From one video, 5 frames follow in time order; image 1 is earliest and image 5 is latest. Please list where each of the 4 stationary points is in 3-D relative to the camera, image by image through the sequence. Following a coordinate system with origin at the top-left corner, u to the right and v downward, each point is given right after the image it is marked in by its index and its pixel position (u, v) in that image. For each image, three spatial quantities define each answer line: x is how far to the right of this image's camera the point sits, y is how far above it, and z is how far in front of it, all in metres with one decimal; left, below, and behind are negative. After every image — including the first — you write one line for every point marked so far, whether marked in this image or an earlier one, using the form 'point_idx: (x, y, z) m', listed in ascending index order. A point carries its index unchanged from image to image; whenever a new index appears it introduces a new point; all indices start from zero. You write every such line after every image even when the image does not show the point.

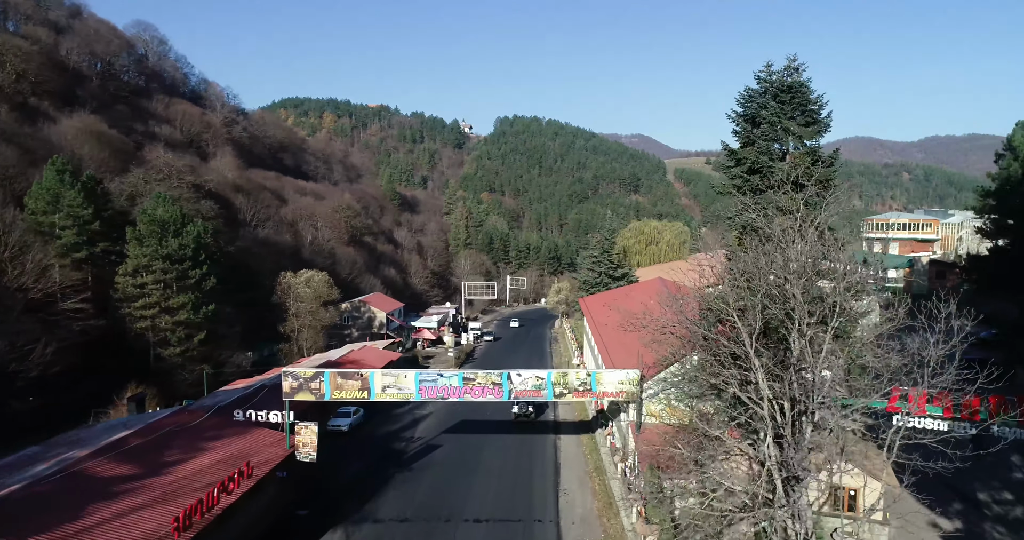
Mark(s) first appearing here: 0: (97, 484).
0: (-7.0, -3.6, +10.2) m
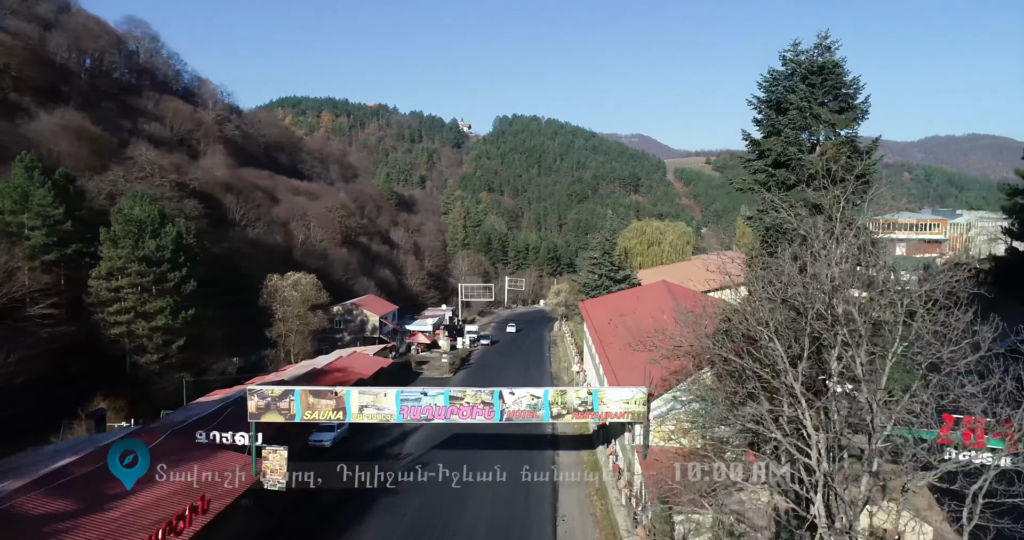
0: (-7.2, -3.7, +8.9) m
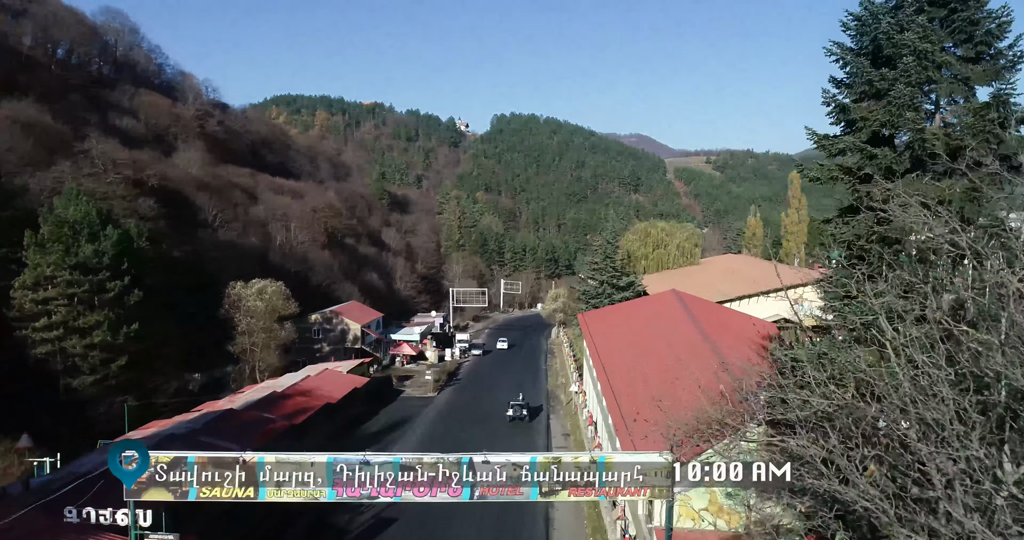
0: (-7.5, -4.0, +5.8) m
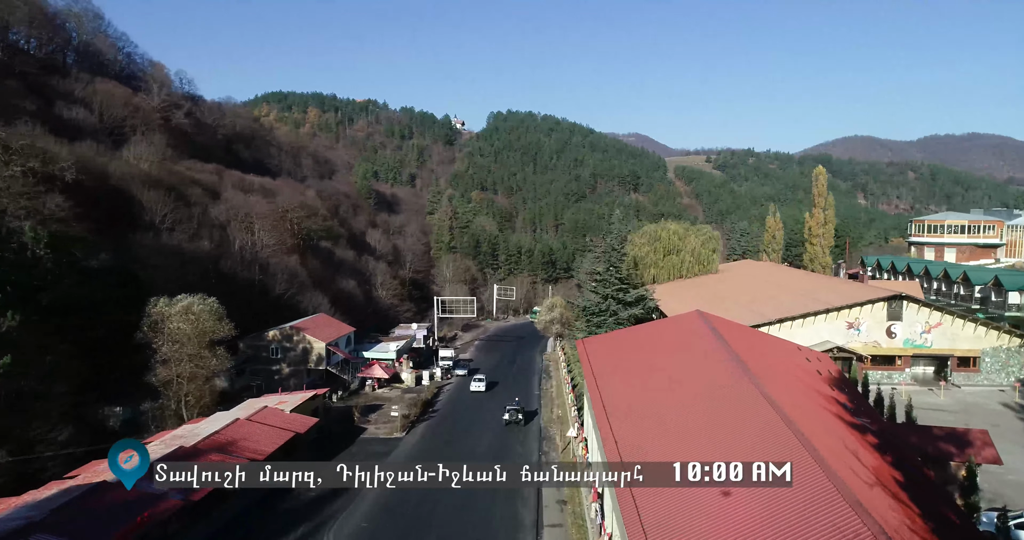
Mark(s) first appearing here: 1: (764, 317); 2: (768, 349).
0: (-8.0, -4.5, +0.8) m
1: (+8.1, -1.6, +19.4) m
2: (+7.2, -2.2, +16.9) m
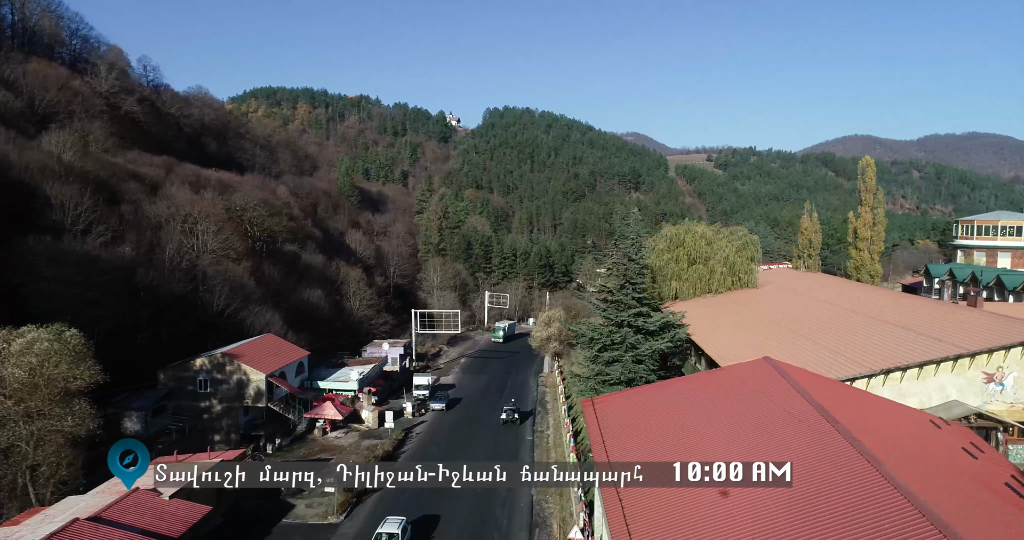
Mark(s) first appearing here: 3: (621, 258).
0: (-8.5, -5.1, -5.4) m
1: (+7.6, -2.1, +13.2) m
2: (+6.7, -2.8, +10.7) m
3: (+3.5, +0.4, +19.5) m
